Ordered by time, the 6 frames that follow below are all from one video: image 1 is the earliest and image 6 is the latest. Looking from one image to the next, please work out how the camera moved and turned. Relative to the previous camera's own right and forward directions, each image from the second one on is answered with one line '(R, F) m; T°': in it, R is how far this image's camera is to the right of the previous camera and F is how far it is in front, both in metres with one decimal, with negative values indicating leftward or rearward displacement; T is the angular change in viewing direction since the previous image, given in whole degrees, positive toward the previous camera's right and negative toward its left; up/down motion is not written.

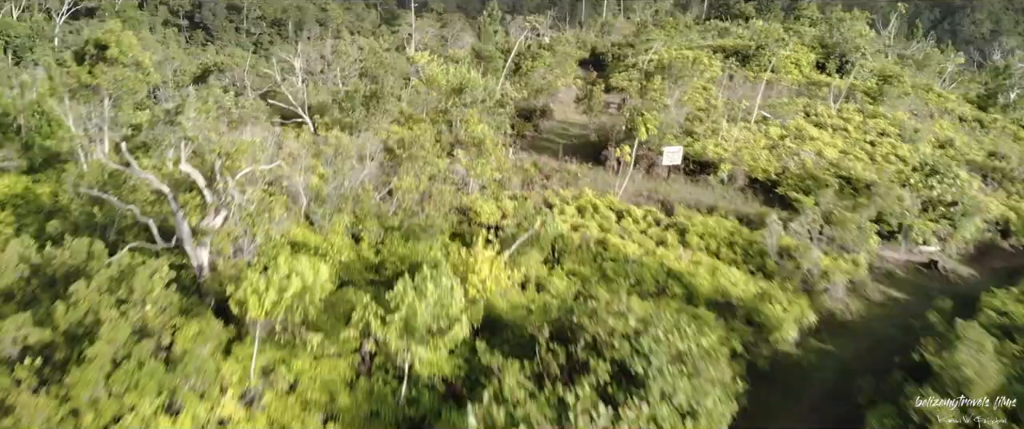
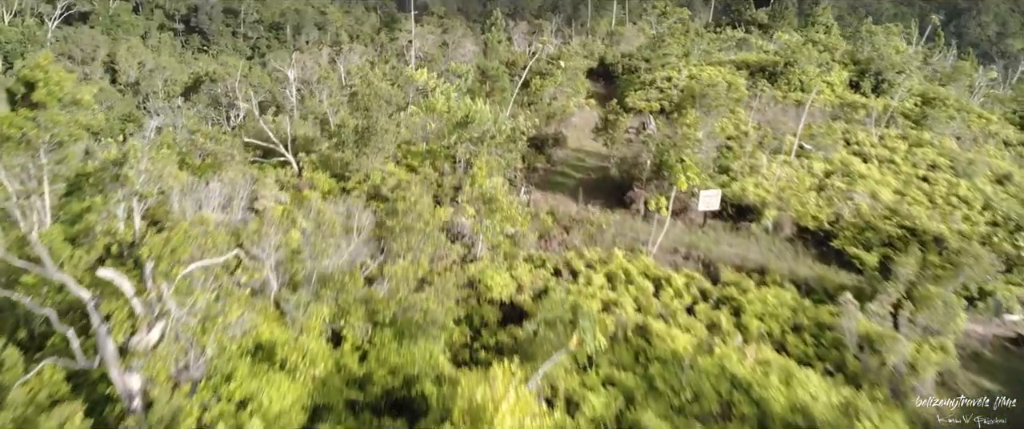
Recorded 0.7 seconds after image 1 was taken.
(-0.2, +2.1) m; 0°
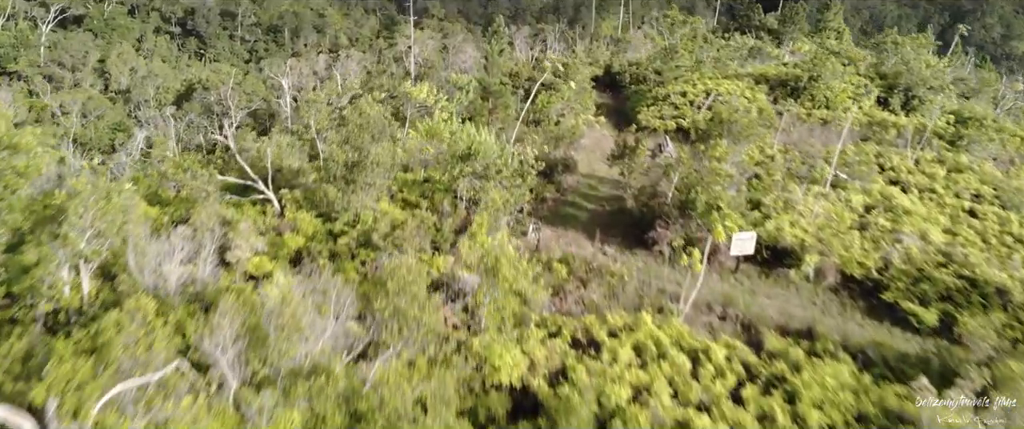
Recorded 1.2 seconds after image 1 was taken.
(-0.1, +1.6) m; 0°
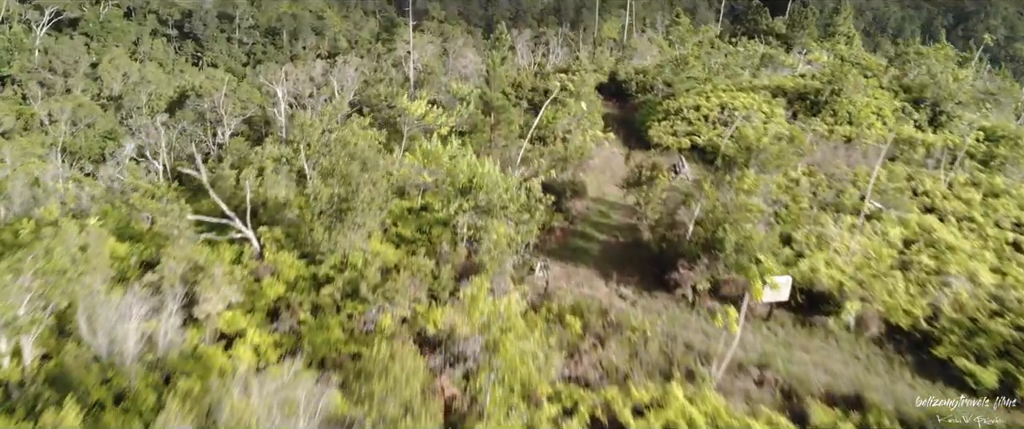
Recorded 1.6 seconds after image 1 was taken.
(-0.1, +1.3) m; 0°
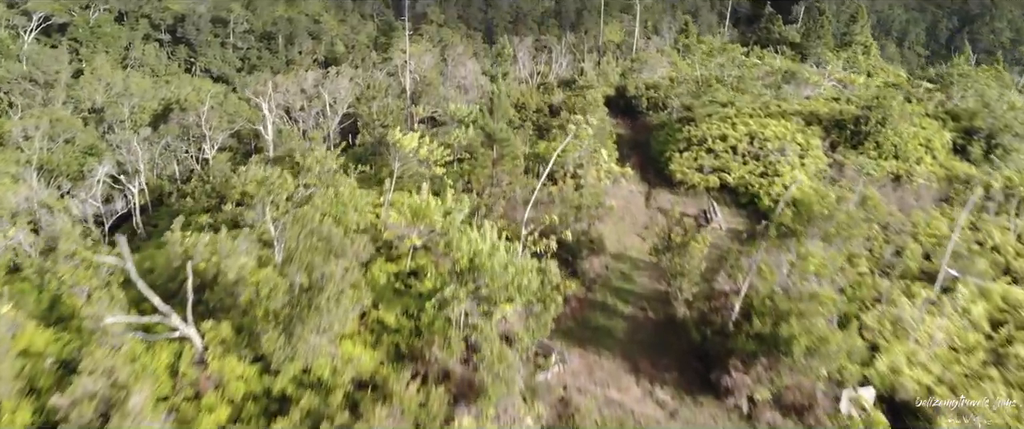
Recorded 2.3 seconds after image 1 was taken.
(-0.1, +2.4) m; 0°
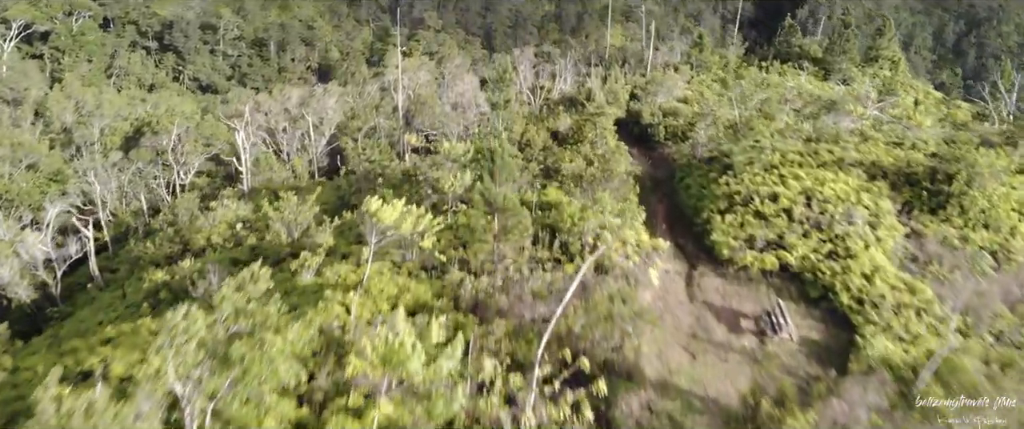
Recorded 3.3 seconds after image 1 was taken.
(-0.1, +3.6) m; 0°
